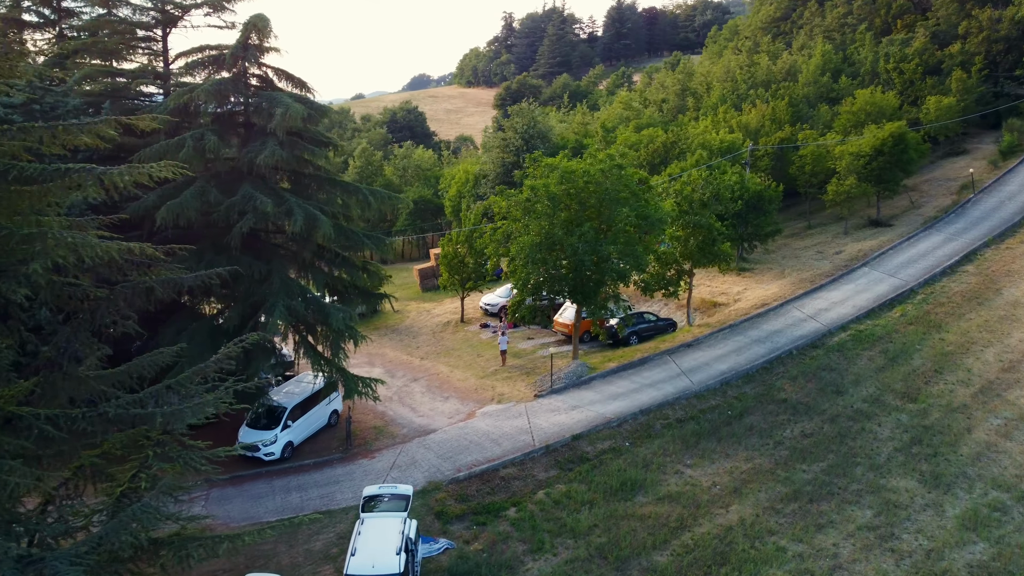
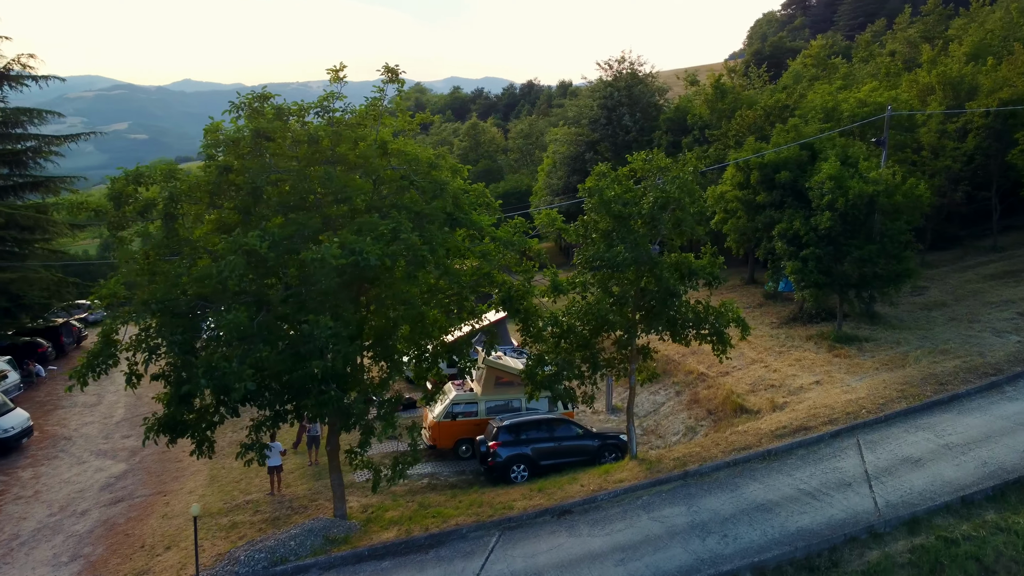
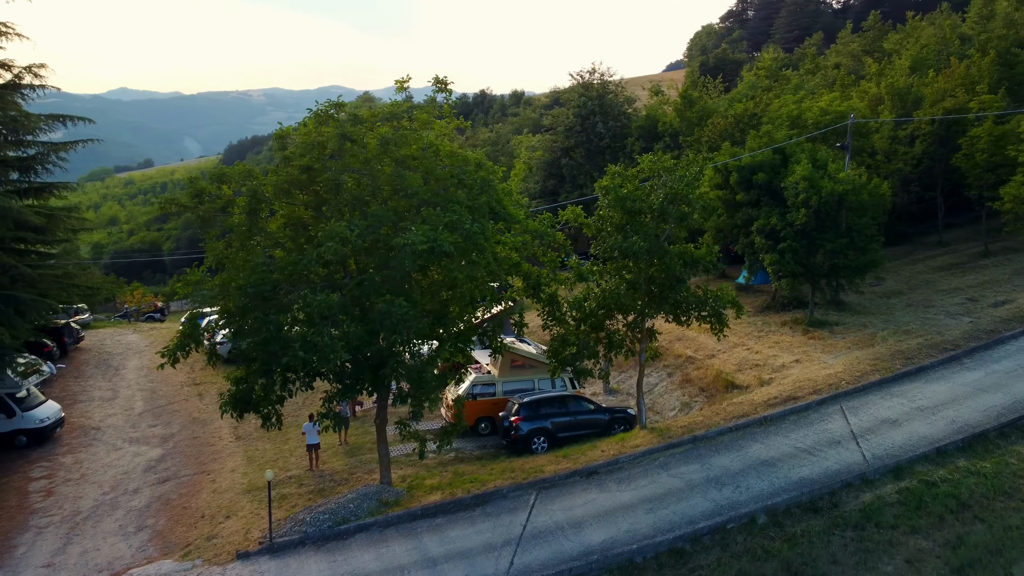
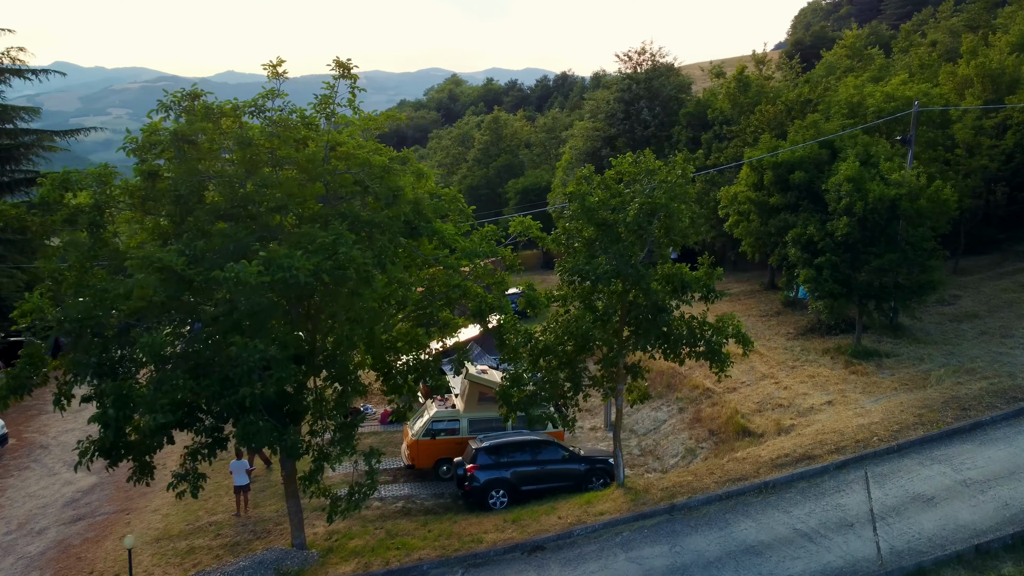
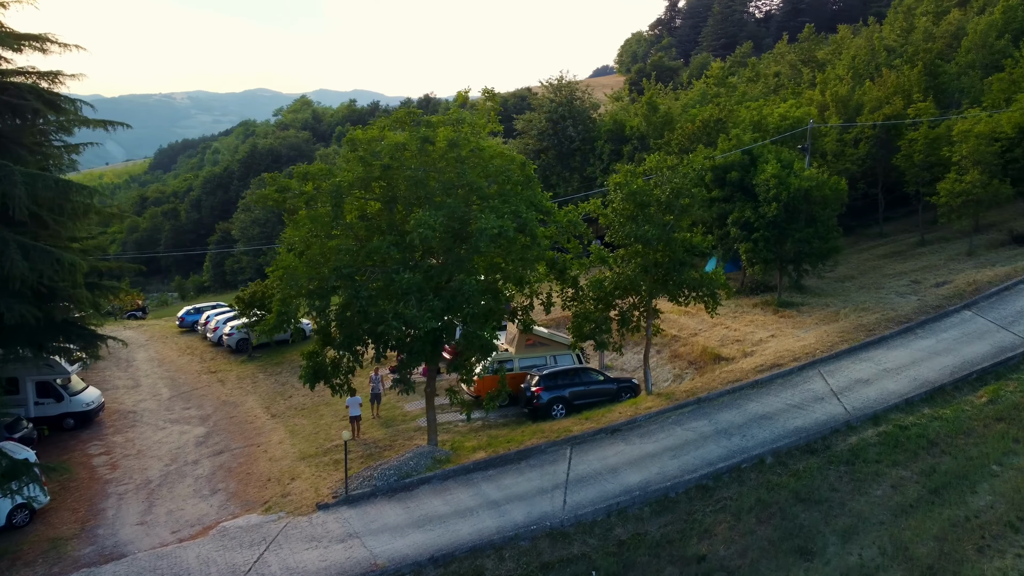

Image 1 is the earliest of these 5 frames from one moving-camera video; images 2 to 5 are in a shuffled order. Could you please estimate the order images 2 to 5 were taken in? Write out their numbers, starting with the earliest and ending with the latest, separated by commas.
5, 3, 2, 4
